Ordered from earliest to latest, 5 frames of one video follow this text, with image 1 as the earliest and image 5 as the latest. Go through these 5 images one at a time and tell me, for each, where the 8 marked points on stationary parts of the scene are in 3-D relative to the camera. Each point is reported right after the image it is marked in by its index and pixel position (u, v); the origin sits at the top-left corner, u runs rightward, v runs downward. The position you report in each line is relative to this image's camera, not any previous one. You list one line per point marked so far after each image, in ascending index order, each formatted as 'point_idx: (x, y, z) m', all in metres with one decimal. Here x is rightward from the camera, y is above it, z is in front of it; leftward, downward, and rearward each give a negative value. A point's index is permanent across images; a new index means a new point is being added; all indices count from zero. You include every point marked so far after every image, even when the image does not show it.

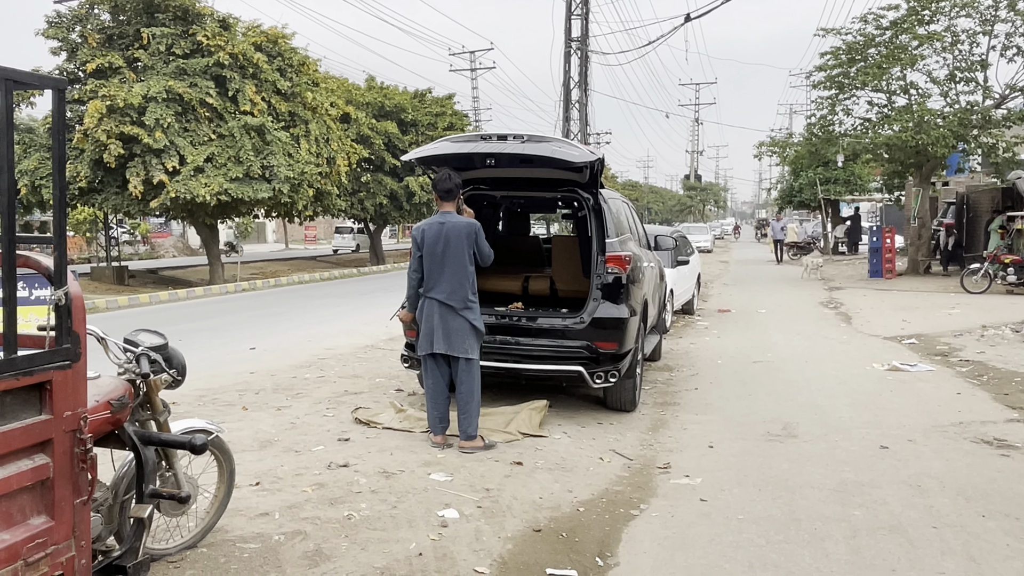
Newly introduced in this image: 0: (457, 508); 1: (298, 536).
0: (-0.3, -1.1, +4.1) m
1: (-1.0, -1.1, +3.7) m
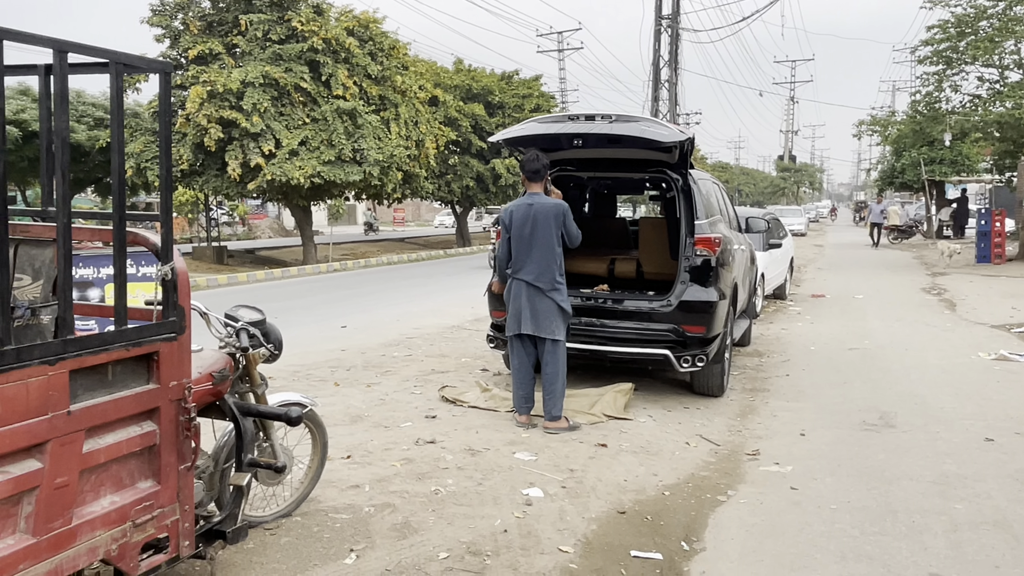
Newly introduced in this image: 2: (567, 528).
0: (+0.1, -1.0, +4.1) m
1: (-0.6, -1.0, +3.8) m
2: (+0.2, -1.1, +3.7) m
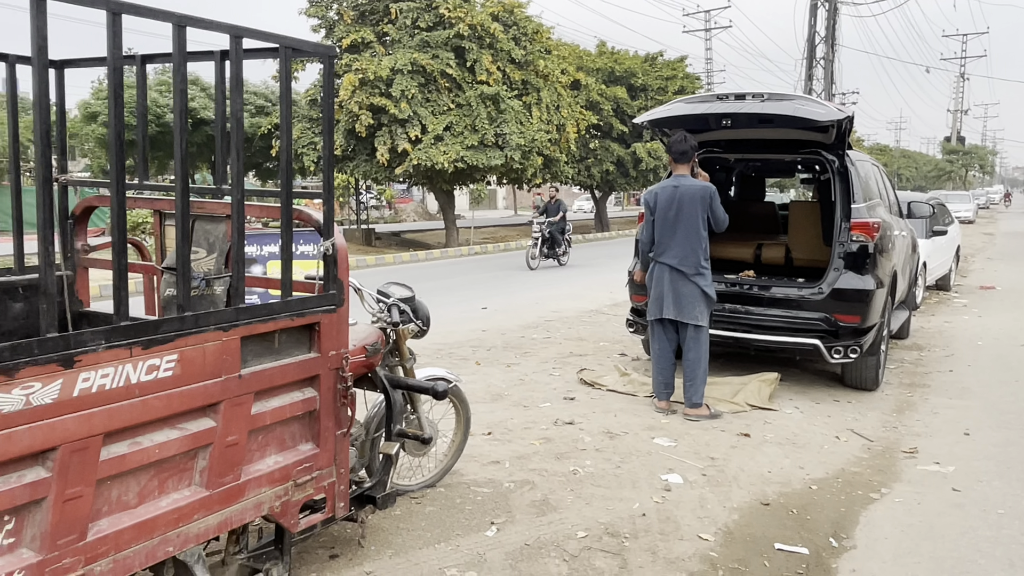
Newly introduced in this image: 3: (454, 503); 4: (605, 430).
0: (+0.8, -0.9, +4.1) m
1: (+0.1, -0.9, +3.9) m
2: (+0.9, -1.0, +3.7) m
3: (-0.3, -0.9, +3.7) m
4: (+0.5, -0.8, +4.6) m
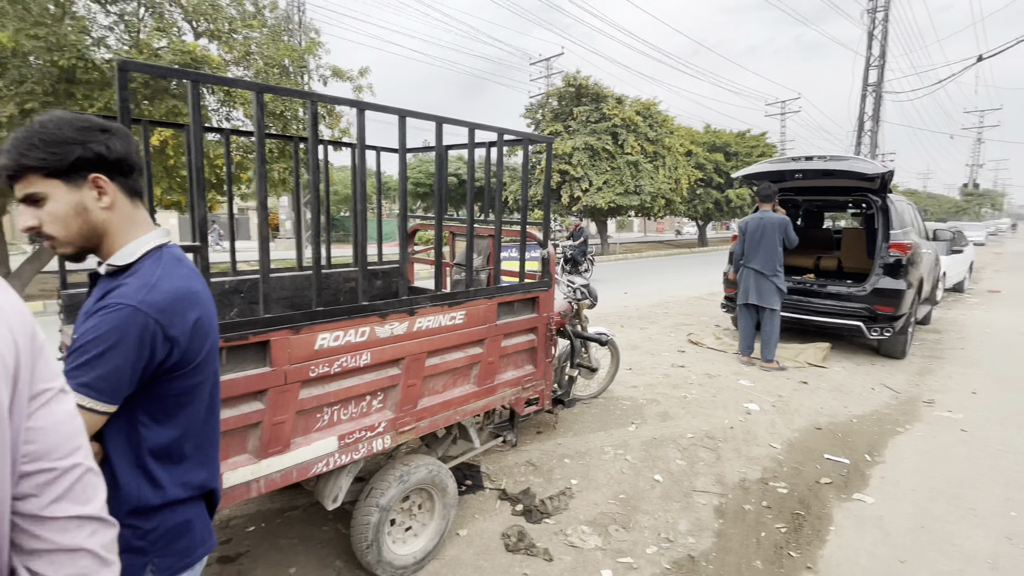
0: (+1.9, -0.9, +6.2) m
1: (+1.1, -0.9, +6.2) m
2: (+1.8, -0.9, +5.8) m
3: (+0.7, -0.9, +6.0) m
4: (+1.6, -0.8, +6.8) m
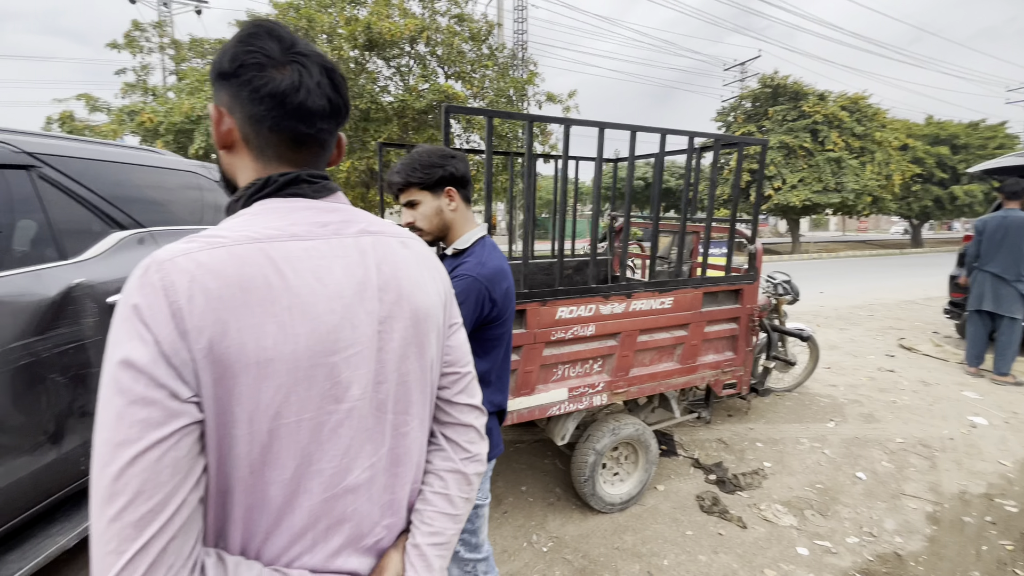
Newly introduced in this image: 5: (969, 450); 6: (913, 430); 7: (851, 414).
0: (+3.3, -0.9, +5.8) m
1: (+2.5, -0.9, +5.9) m
2: (+3.1, -1.0, +5.4) m
3: (+2.1, -0.9, +5.8) m
4: (+3.2, -0.8, +6.4) m
5: (+2.9, -1.0, +5.3) m
6: (+2.7, -0.9, +5.5) m
7: (+2.4, -0.9, +5.7) m
